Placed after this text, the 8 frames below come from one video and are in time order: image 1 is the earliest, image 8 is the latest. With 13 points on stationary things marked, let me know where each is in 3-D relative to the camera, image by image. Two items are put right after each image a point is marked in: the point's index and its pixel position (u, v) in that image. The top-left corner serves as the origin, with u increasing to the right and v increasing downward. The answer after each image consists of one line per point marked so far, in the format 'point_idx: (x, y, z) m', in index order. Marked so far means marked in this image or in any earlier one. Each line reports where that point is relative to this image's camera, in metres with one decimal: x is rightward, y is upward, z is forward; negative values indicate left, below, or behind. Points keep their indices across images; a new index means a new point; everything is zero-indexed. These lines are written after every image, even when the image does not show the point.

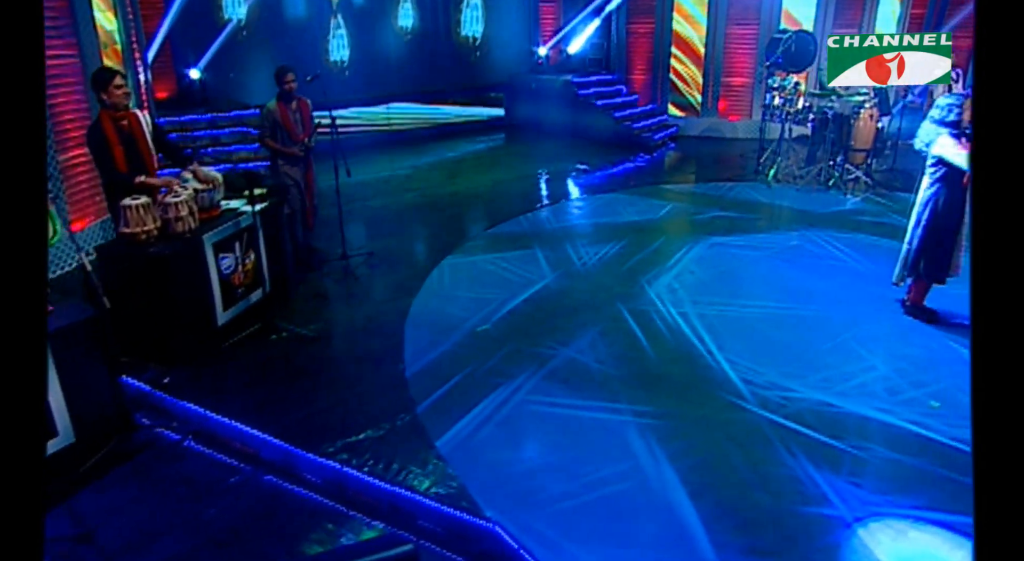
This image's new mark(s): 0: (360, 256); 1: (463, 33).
0: (-2.0, +0.3, +7.9) m
1: (-1.2, +6.3, +15.7) m
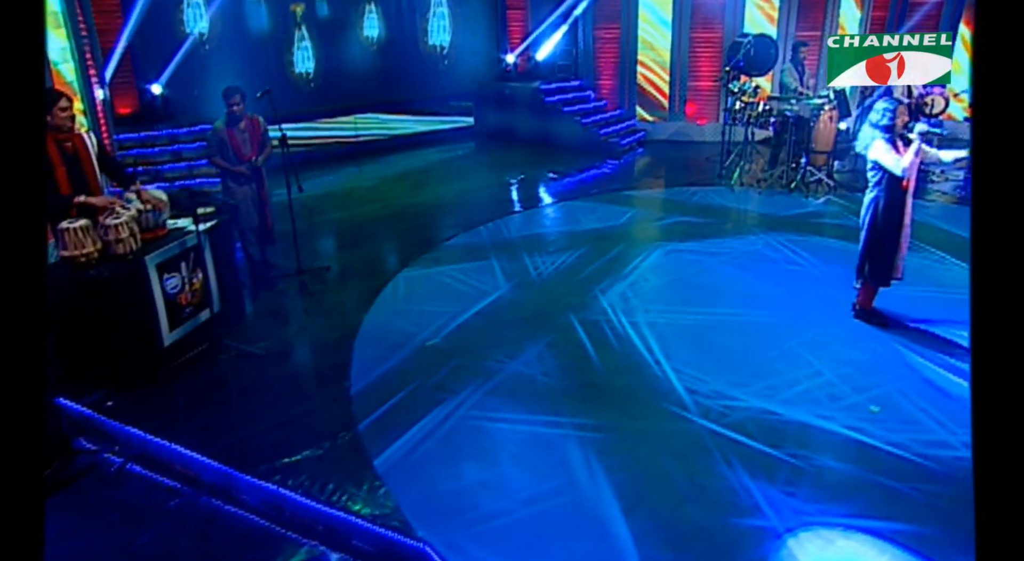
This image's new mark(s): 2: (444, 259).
0: (-2.5, +0.1, +7.9) m
1: (-2.0, +6.1, +15.7) m
2: (-0.9, +0.3, +8.0) m
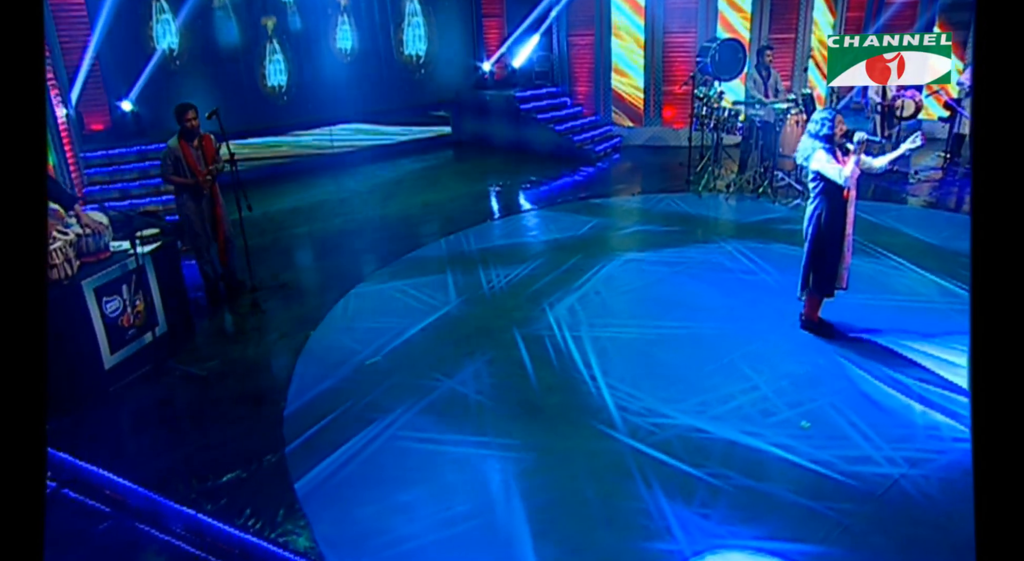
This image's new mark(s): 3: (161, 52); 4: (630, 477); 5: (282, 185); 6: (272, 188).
0: (-3.1, -0.1, +7.9) m
1: (-2.6, +5.8, +15.7) m
2: (-1.5, +0.1, +8.0) m
3: (-6.8, +4.5, +11.9) m
4: (+0.8, -1.3, +4.1) m
5: (-5.1, +2.1, +13.6) m
6: (-5.2, +2.0, +13.4) m
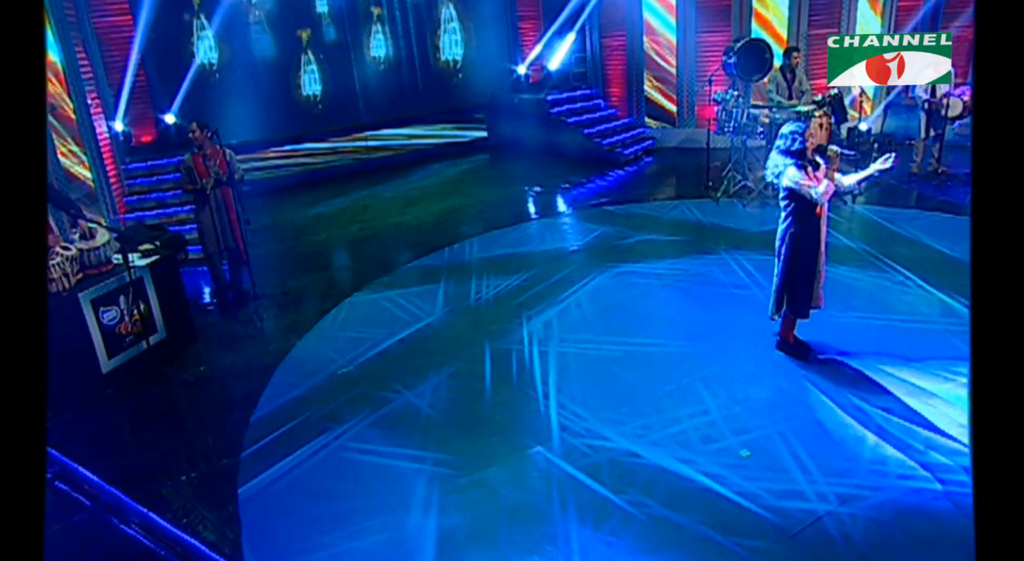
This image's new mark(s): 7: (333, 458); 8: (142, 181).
0: (-3.2, -0.2, +8.3) m
1: (-1.8, +5.8, +16.0) m
2: (-1.6, 0.0, +8.2) m
3: (-6.4, +4.4, +12.7) m
4: (+0.2, -1.5, +4.1) m
5: (-4.5, +2.1, +14.2) m
6: (-4.7, +2.0, +14.0) m
7: (-1.4, -1.4, +4.8) m
8: (-6.4, +1.7, +10.6) m
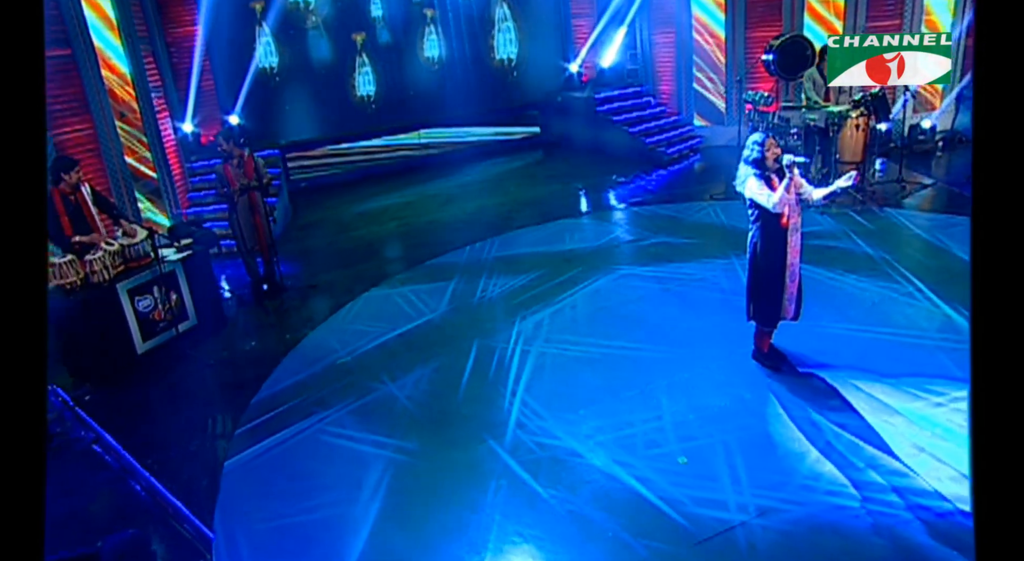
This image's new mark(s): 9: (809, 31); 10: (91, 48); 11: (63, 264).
0: (-3.0, -0.1, +9.0) m
1: (-0.5, +5.9, +16.3) m
2: (-1.4, 0.0, +8.7) m
3: (-5.5, +4.7, +13.7) m
4: (-0.2, -1.5, +4.4) m
5: (-3.5, +2.3, +14.9) m
6: (-3.7, +2.2, +14.8) m
7: (-1.7, -1.4, +5.3) m
8: (-5.9, +1.9, +11.7) m
9: (+6.2, +5.2, +12.9) m
10: (-6.1, +3.4, +9.0) m
11: (-4.6, +0.2, +6.4) m
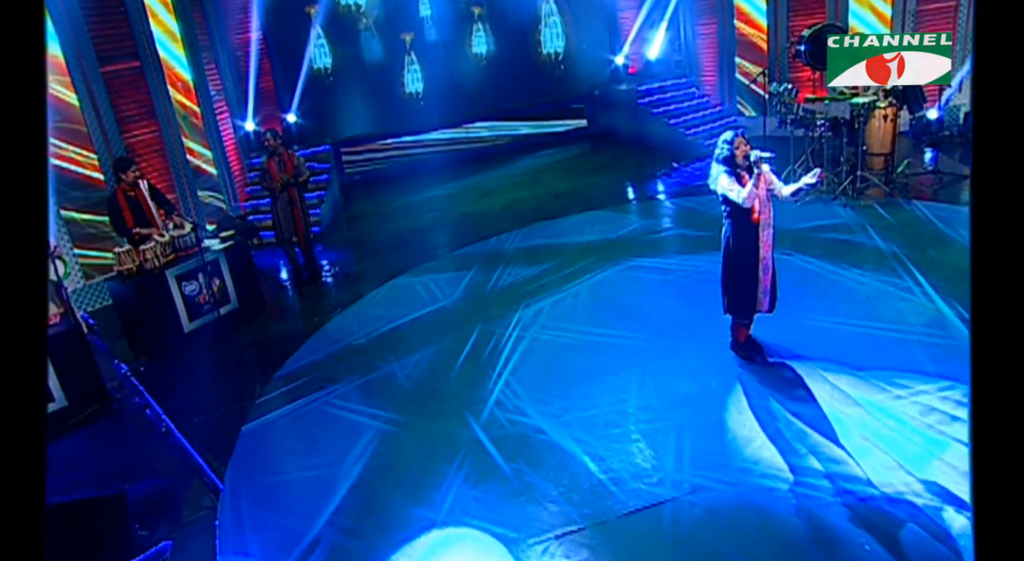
0: (-2.7, +0.1, +9.7) m
1: (+0.7, +6.2, +16.7) m
2: (-1.2, +0.2, +9.3) m
3: (-4.6, +5.0, +14.6) m
4: (-0.5, -1.4, +4.9) m
5: (-2.5, +2.5, +15.7) m
6: (-2.7, +2.5, +15.6) m
7: (-1.9, -1.2, +5.9) m
8: (-5.2, +2.2, +12.7) m
9: (+6.9, +5.4, +12.5) m
10: (-5.8, +3.6, +10.1) m
11: (-4.6, +0.3, +7.4) m
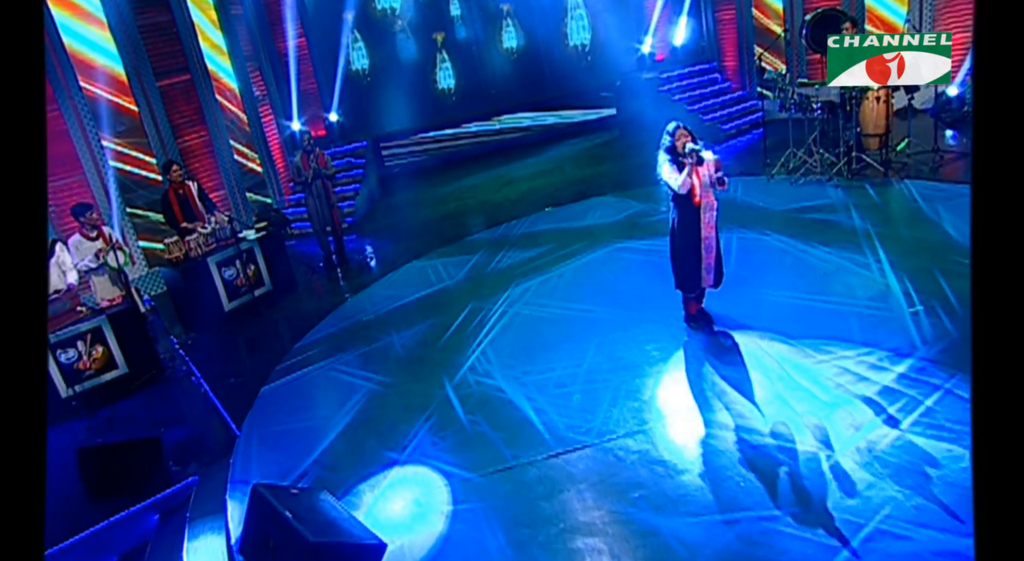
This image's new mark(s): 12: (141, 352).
0: (-2.6, +0.3, +10.7) m
1: (+1.5, +6.6, +17.2) m
2: (-1.1, +0.5, +10.1) m
3: (-4.0, +5.3, +15.7) m
4: (-0.8, -1.2, +5.7) m
5: (-1.8, +2.9, +16.6) m
6: (-2.0, +2.8, +16.5) m
7: (-2.1, -1.1, +6.9) m
8: (-4.8, +2.5, +13.9) m
9: (+7.3, +5.8, +12.4) m
10: (-5.6, +3.8, +11.3) m
11: (-4.7, +0.5, +8.6) m
12: (-4.8, -0.9, +8.0) m
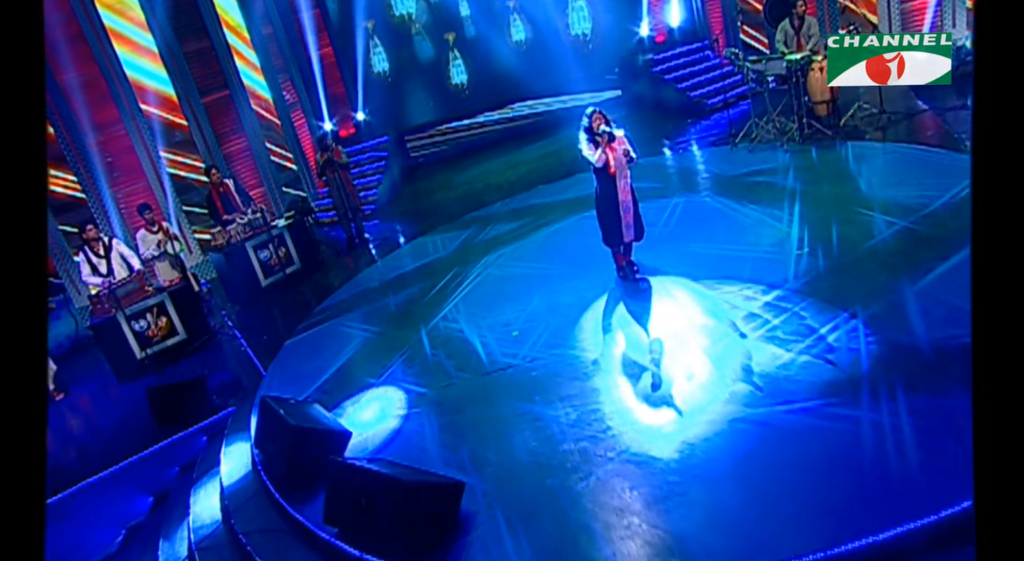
0: (-2.6, +0.8, +12.4) m
1: (+1.8, +7.4, +18.2) m
2: (-1.2, +0.9, +11.6) m
3: (-3.8, +5.8, +17.3) m
4: (-1.3, -0.8, +7.3) m
5: (-1.4, +3.5, +18.1) m
6: (-1.6, +3.4, +18.0) m
7: (-2.5, -0.7, +8.5) m
8: (-4.6, +2.9, +15.7) m
9: (+7.1, +6.6, +13.0) m
10: (-5.8, +4.1, +13.2) m
11: (-5.0, +0.8, +10.5) m
12: (-5.1, -0.6, +9.9) m
